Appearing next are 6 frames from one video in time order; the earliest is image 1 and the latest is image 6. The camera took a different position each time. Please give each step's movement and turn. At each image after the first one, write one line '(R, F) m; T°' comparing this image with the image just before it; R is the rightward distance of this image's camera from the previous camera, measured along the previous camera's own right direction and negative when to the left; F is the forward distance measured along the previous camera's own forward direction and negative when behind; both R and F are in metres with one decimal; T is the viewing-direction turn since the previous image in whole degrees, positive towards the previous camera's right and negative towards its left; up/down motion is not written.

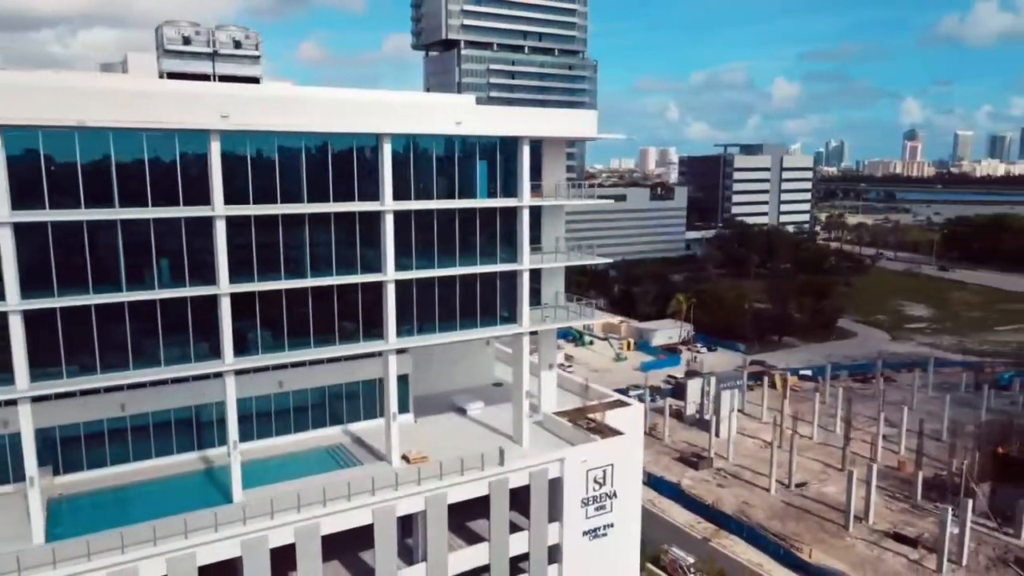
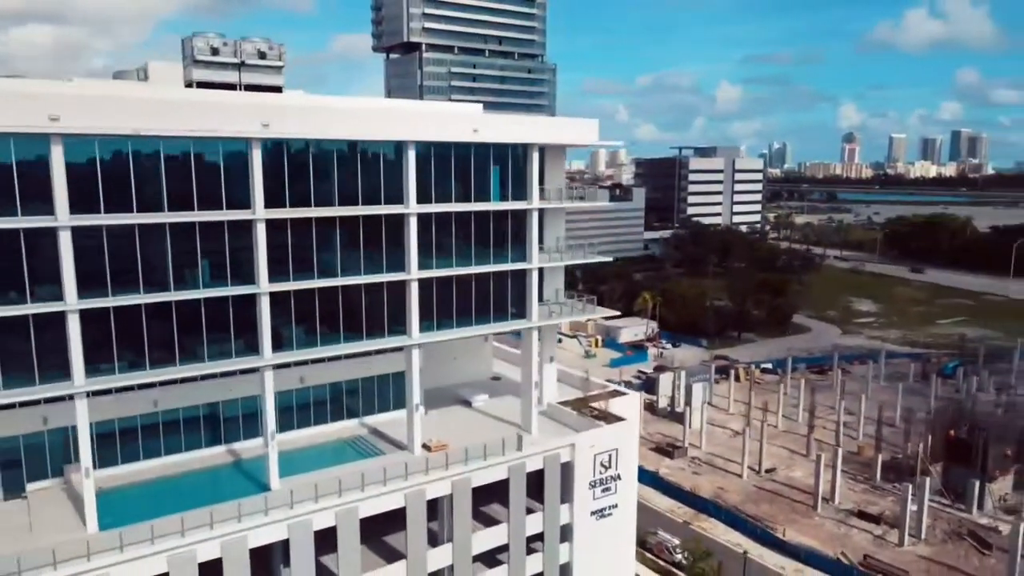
(-2.3, -1.7) m; +4°
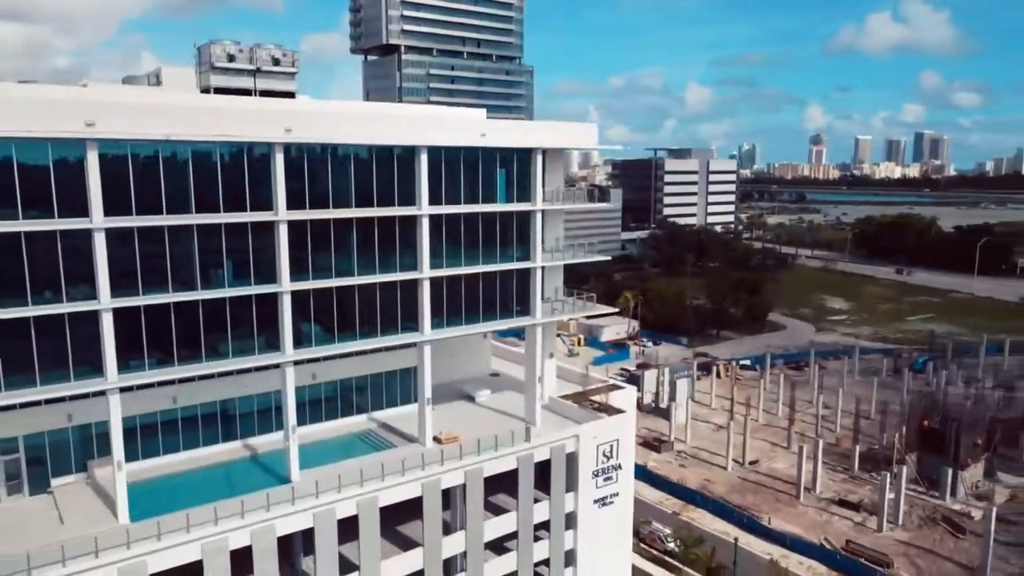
(-1.3, -1.2) m; +2°
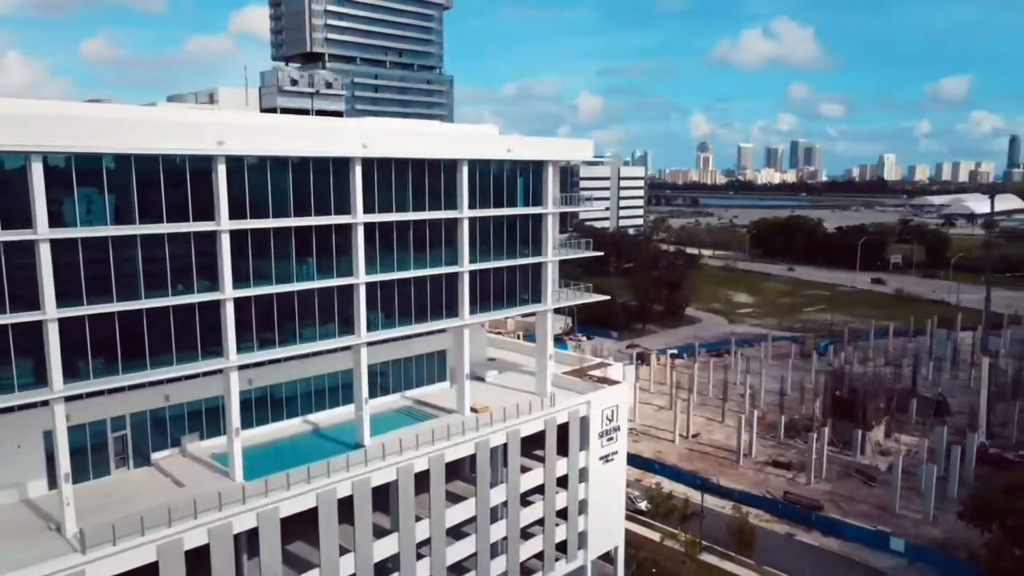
(-5.5, -4.8) m; +8°
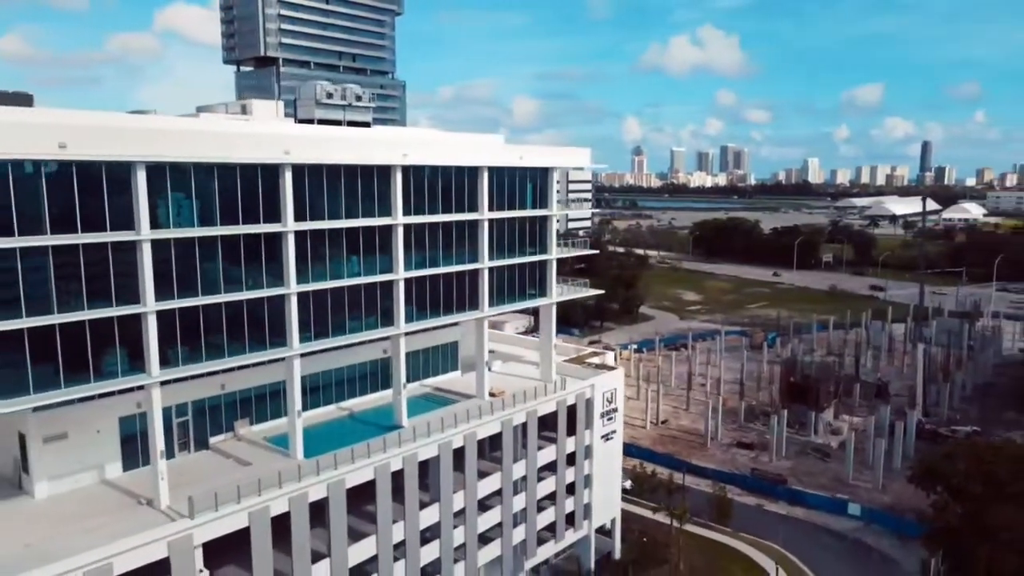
(-3.7, -3.2) m; +5°
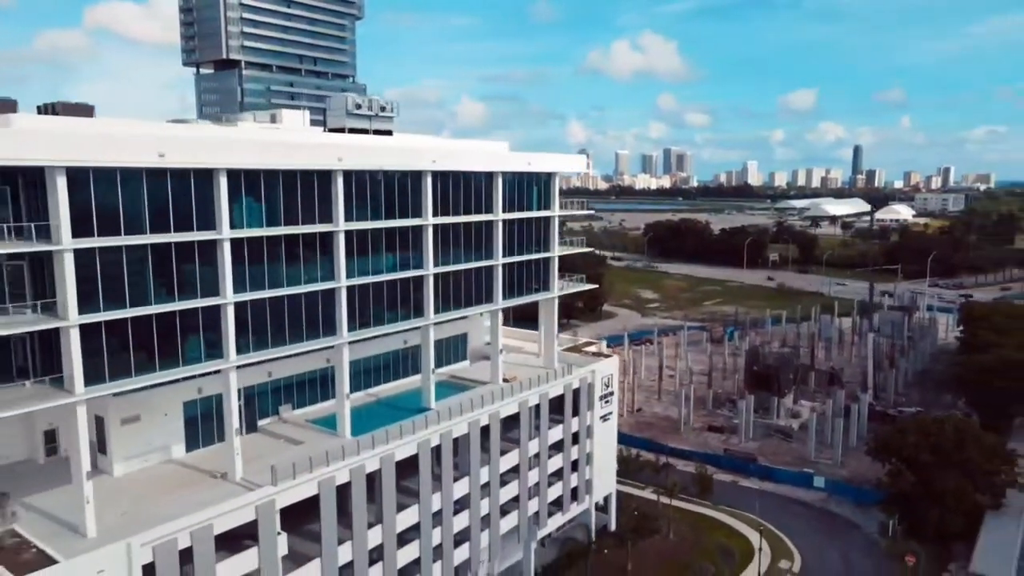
(-3.4, -3.3) m; +4°
